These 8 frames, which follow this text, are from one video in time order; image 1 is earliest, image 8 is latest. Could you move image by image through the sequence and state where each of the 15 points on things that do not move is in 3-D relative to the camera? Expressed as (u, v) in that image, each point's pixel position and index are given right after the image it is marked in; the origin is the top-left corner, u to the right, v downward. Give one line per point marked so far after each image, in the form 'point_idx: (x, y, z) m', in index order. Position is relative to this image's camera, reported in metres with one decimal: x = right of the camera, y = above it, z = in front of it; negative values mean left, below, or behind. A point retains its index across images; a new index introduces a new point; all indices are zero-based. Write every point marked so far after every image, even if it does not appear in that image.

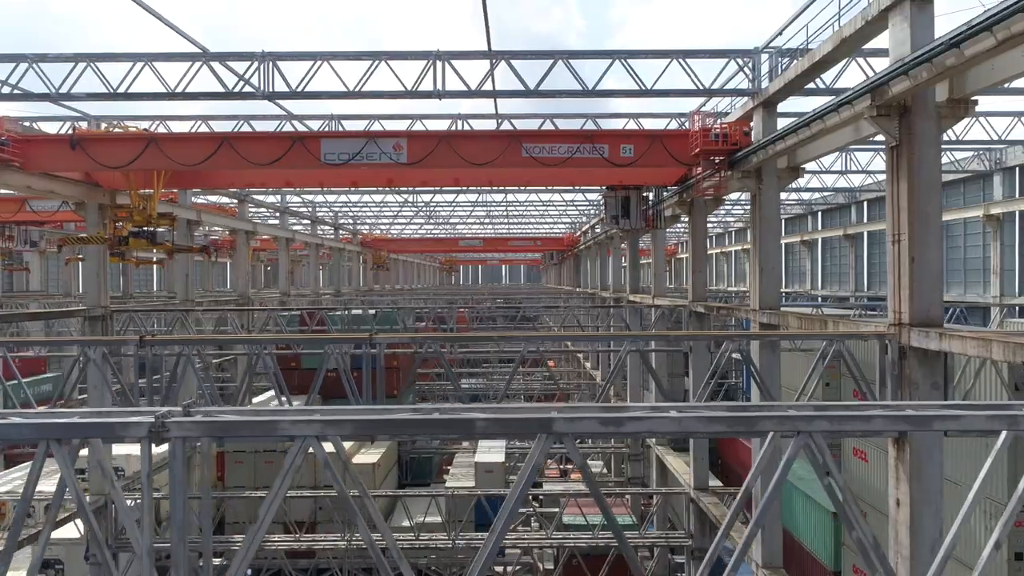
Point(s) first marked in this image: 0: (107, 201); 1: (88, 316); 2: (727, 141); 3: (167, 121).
0: (-10.8, +2.3, +19.0) m
1: (-11.0, -0.7, +18.4) m
2: (+4.3, +2.9, +14.1) m
3: (-9.3, +4.5, +19.1) m
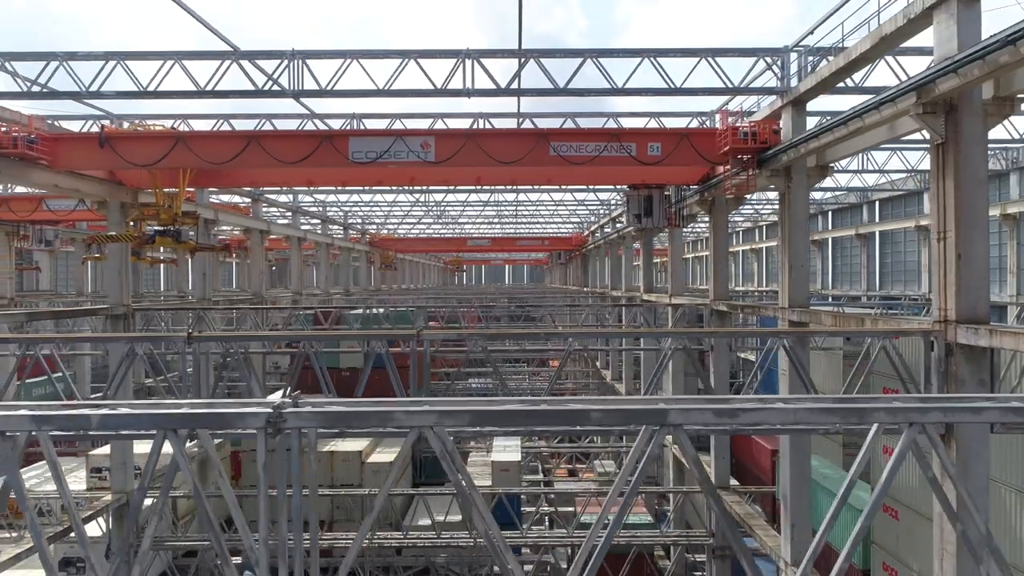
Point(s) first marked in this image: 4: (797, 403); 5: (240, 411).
0: (-10.2, +2.3, +19.0) m
1: (-10.5, -0.7, +18.5) m
2: (+4.8, +2.9, +14.1) m
3: (-8.7, +4.5, +19.1) m
4: (+1.6, -0.6, +3.9) m
5: (-1.4, -0.6, +3.7) m
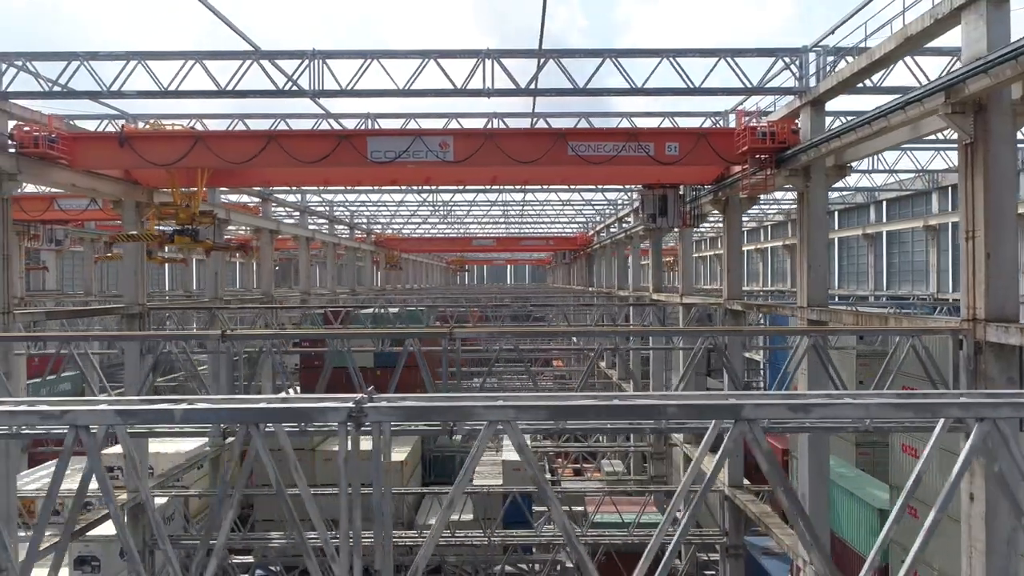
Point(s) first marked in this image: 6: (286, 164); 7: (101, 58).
0: (-9.9, +2.4, +19.0) m
1: (-10.1, -0.7, +18.5) m
2: (+5.2, +3.0, +14.1) m
3: (-8.3, +4.5, +19.2) m
4: (+1.9, -0.6, +3.9) m
5: (-1.0, -0.6, +3.7) m
6: (-4.8, +2.6, +15.1) m
7: (-8.2, +4.6, +14.2) m
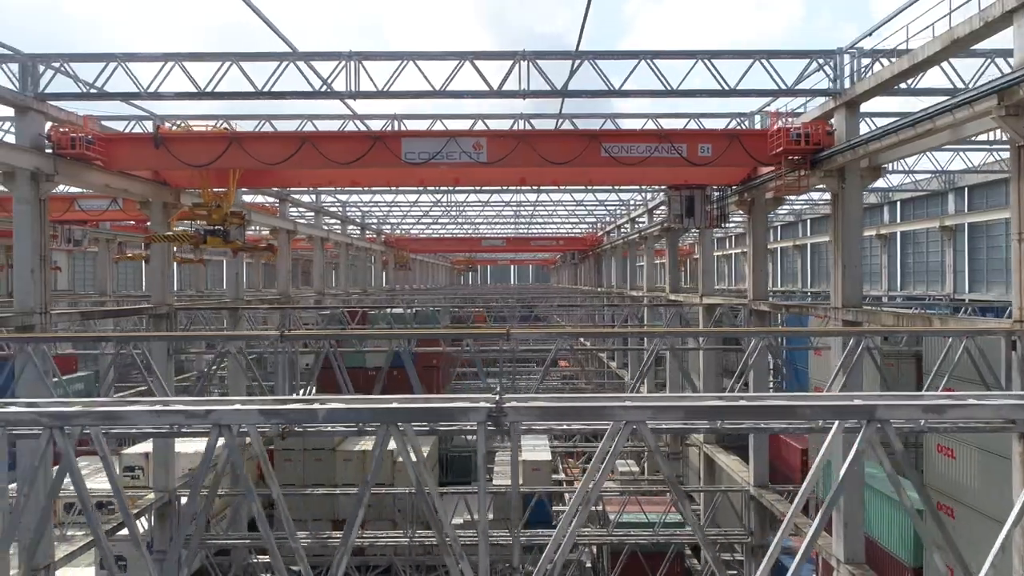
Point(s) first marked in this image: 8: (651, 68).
0: (-9.2, +2.3, +19.1) m
1: (-9.4, -0.7, +18.6) m
2: (+5.9, +2.9, +14.2) m
3: (-7.6, +4.5, +19.3) m
4: (+2.6, -0.6, +4.0) m
5: (-0.3, -0.6, +3.8) m
6: (-4.1, +2.6, +15.1) m
7: (-7.5, +4.6, +14.3) m
8: (+3.4, +5.0, +16.0) m
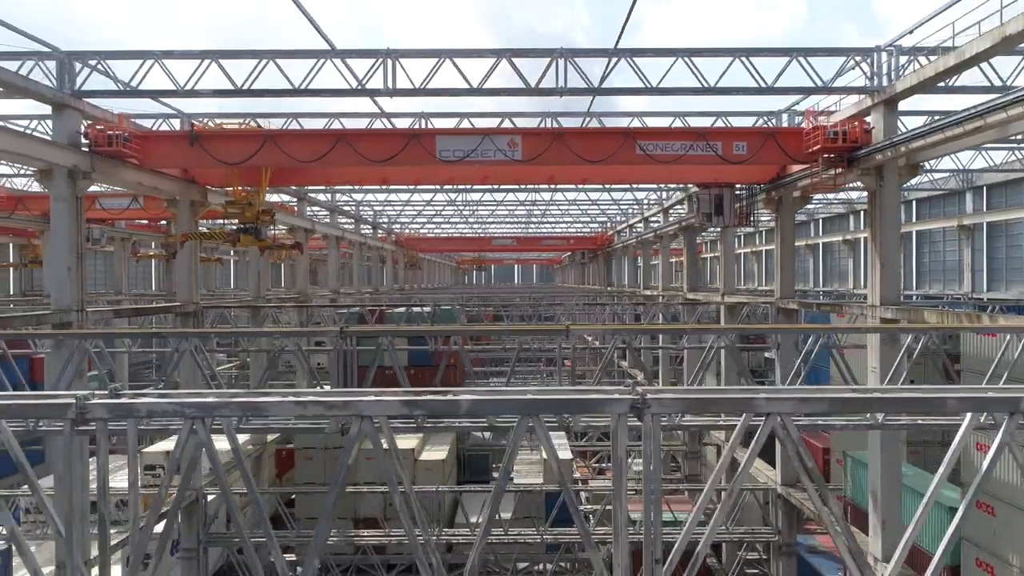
0: (-8.4, +2.4, +19.1) m
1: (-8.7, -0.6, +18.6) m
2: (+6.7, +3.0, +14.2) m
3: (-6.8, +4.6, +19.3) m
4: (+3.4, -0.6, +4.0) m
5: (+0.4, -0.6, +3.8) m
6: (-3.3, +2.7, +15.1) m
7: (-6.7, +4.6, +14.3) m
8: (+4.1, +5.0, +16.0) m
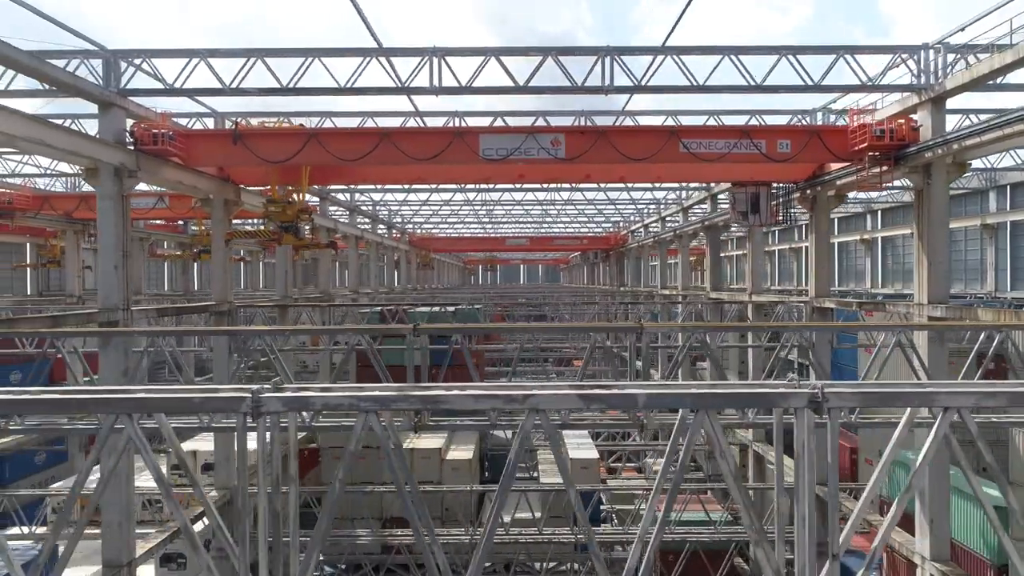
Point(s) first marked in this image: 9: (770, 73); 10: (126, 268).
0: (-7.5, +2.4, +19.1) m
1: (-7.7, -0.6, +18.6) m
2: (+7.6, +3.0, +14.2) m
3: (-5.9, +4.6, +19.2) m
4: (+4.3, -0.5, +3.9) m
5: (+1.4, -0.6, +3.8) m
6: (-2.4, +2.7, +15.1) m
7: (-5.8, +4.7, +14.3) m
8: (+5.0, +5.0, +16.0) m
9: (+5.8, +4.8, +16.0) m
10: (-7.8, +0.4, +14.3) m
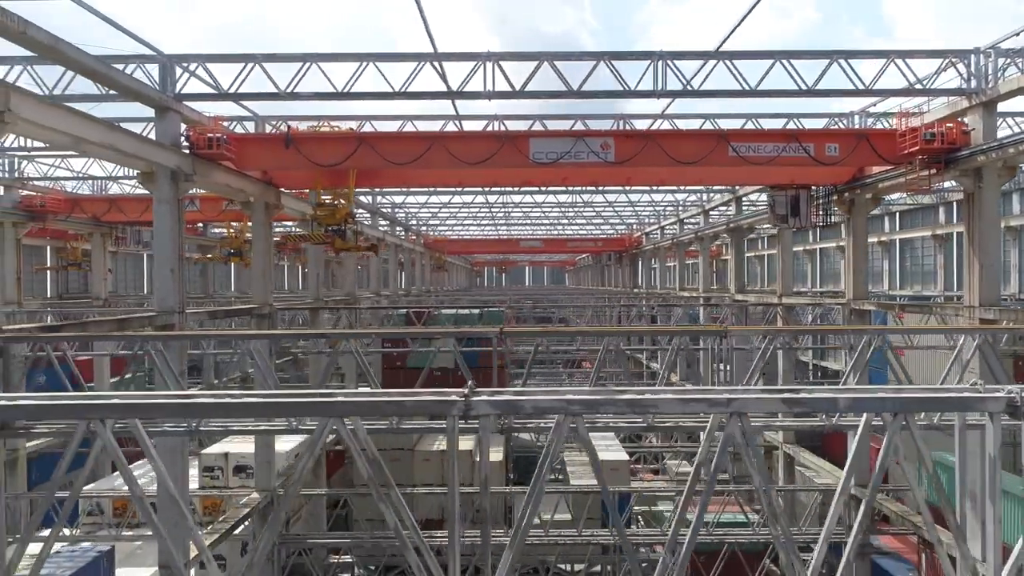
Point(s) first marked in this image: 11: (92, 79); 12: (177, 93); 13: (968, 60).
0: (-6.4, +2.3, +19.2) m
1: (-6.7, -0.7, +18.6) m
2: (+8.7, +3.0, +14.3) m
3: (-4.9, +4.5, +19.3) m
4: (+5.4, -0.6, +4.0) m
5: (+2.4, -0.6, +3.9) m
6: (-1.4, +2.6, +15.2) m
7: (-4.8, +4.6, +14.4) m
8: (+6.1, +5.0, +16.1) m
9: (+6.9, +4.8, +16.1) m
10: (-6.7, +0.3, +14.4) m
11: (-7.2, +3.6, +12.1) m
12: (-6.8, +4.0, +14.5) m
13: (+9.1, +4.5, +14.1) m
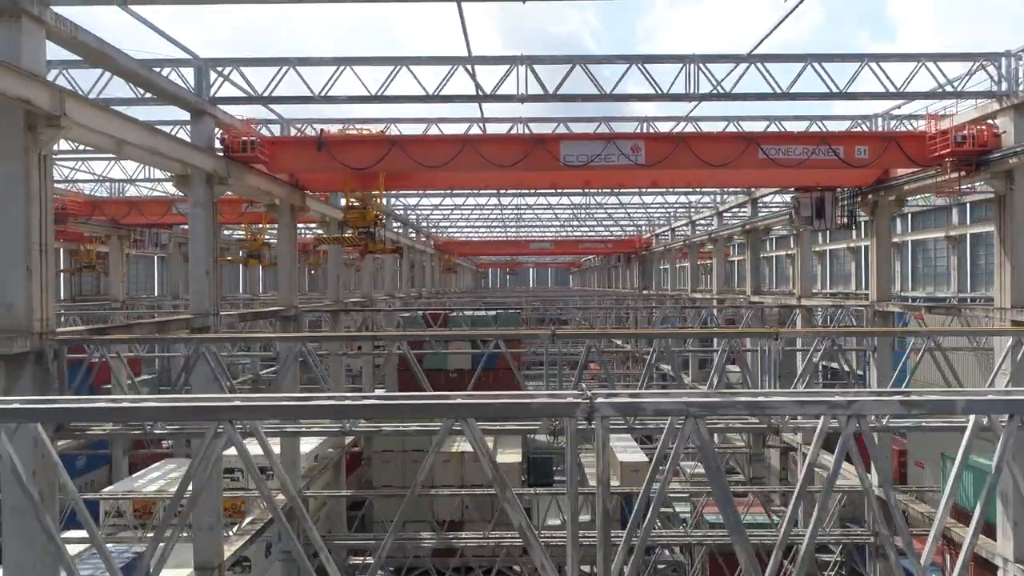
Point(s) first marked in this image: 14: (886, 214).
0: (-5.8, +2.3, +19.2) m
1: (-6.0, -0.7, +18.7) m
2: (+9.3, +2.9, +14.3) m
3: (-4.2, +4.5, +19.4) m
4: (+6.0, -0.6, +4.1) m
5: (+3.1, -0.6, +3.9) m
6: (-0.7, +2.6, +15.3) m
7: (-4.1, +4.6, +14.4) m
8: (+6.8, +4.9, +16.2) m
9: (+7.5, +4.7, +16.1) m
10: (-6.0, +0.3, +14.4) m
11: (-6.5, +3.5, +12.2) m
12: (-6.2, +3.9, +14.5) m
13: (+9.8, +4.5, +14.2) m
14: (+10.0, +1.9, +18.8) m
